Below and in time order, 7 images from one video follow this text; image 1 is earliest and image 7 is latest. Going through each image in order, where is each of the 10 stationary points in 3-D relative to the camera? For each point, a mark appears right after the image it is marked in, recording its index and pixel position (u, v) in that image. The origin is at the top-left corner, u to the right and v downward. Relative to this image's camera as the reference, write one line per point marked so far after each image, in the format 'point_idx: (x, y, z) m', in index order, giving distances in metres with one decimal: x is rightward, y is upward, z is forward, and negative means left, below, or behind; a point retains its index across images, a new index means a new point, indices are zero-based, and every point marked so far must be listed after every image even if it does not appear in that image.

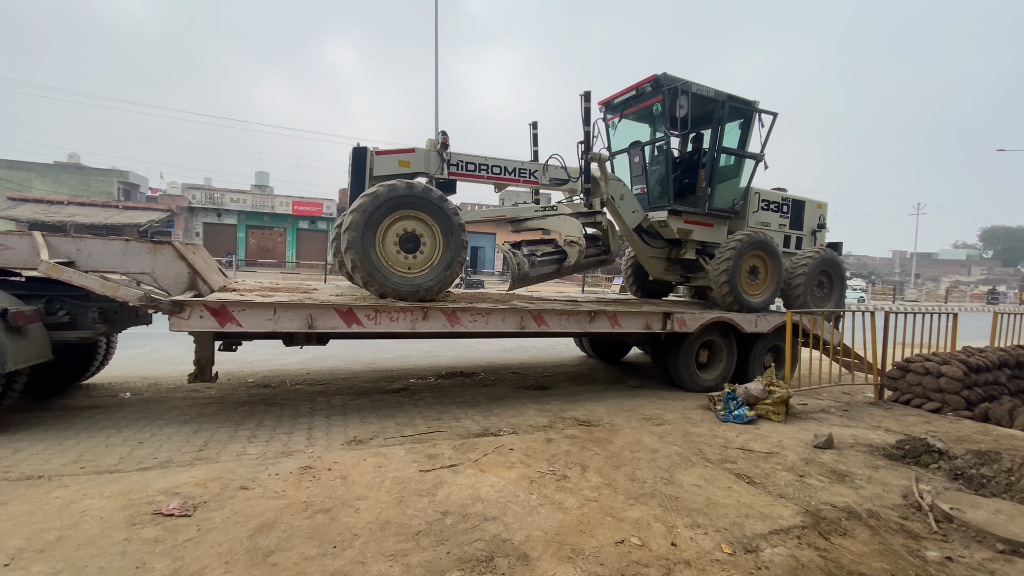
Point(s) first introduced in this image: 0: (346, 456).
0: (-1.3, -1.3, +3.8) m
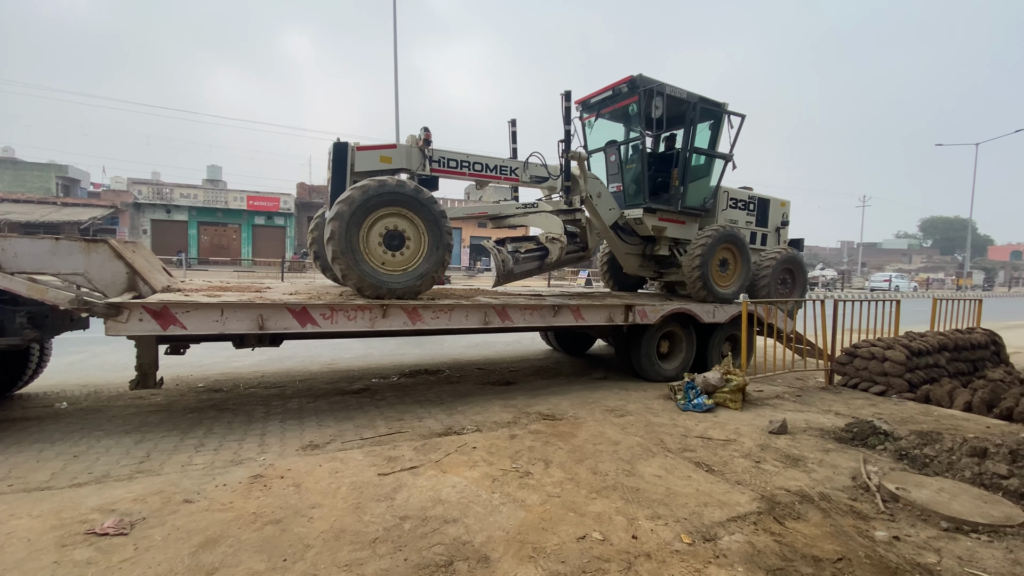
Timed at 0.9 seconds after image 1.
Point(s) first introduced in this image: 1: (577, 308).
0: (-1.6, -1.3, +3.6) m
1: (+0.8, -0.3, +6.1) m
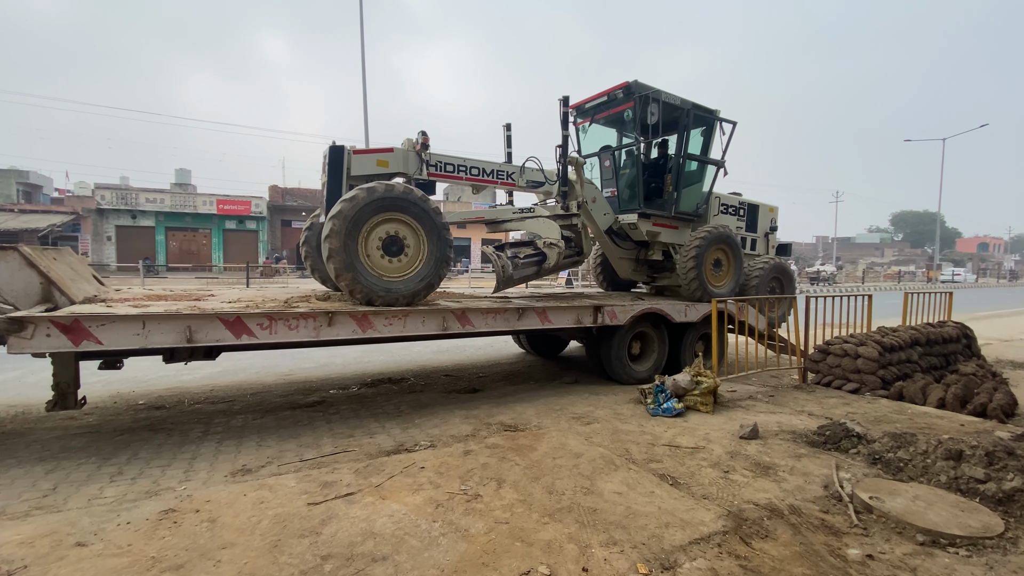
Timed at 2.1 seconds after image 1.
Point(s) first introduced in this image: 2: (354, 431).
0: (-1.9, -1.4, +3.2) m
1: (+0.4, -0.3, +5.8) m
2: (-1.6, -1.4, +4.7) m
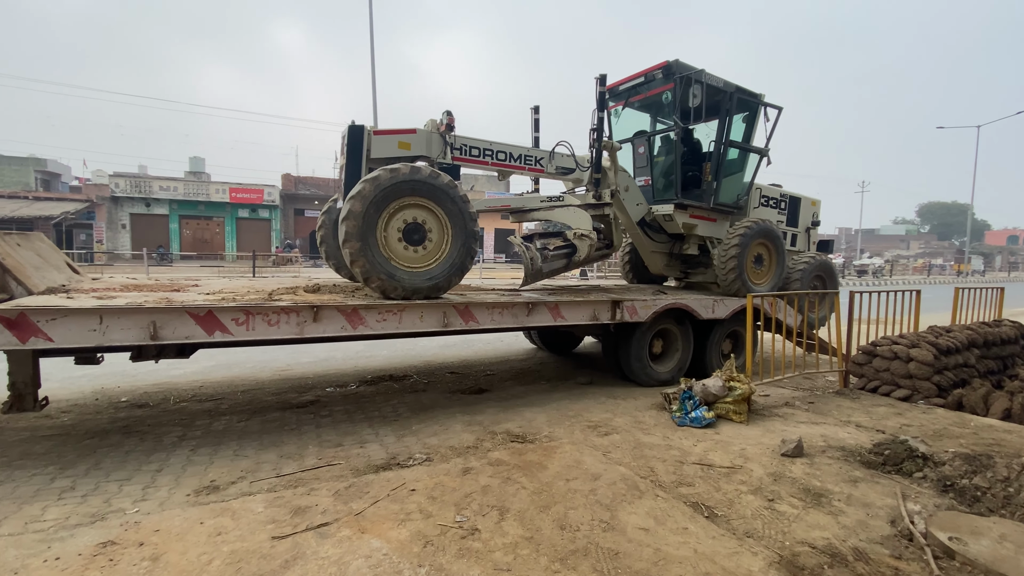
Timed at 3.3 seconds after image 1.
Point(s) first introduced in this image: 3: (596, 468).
0: (-1.9, -1.3, +2.8) m
1: (+0.5, -0.2, +5.3) m
2: (-1.5, -1.3, +4.3) m
3: (+0.6, -1.3, +3.5) m
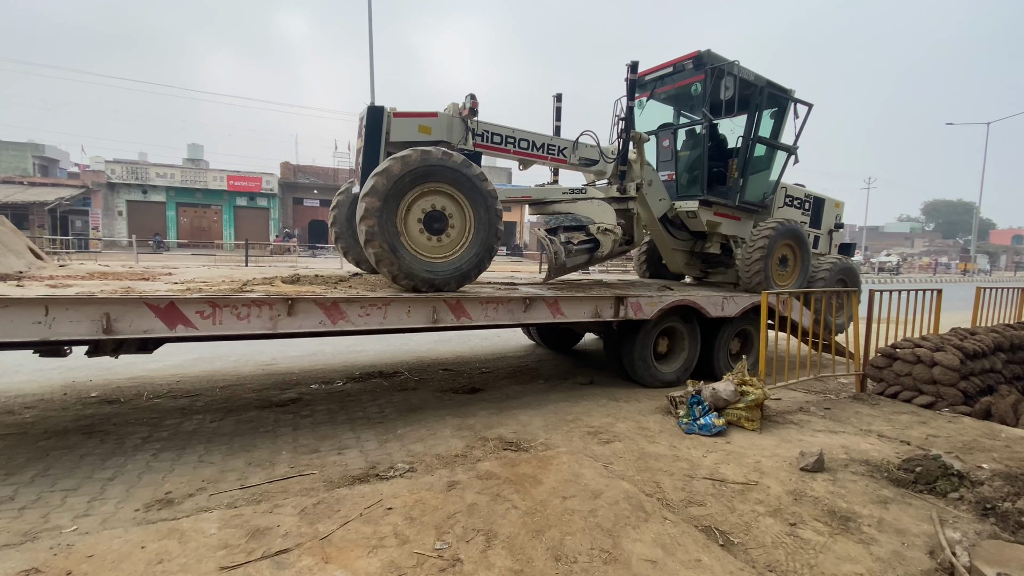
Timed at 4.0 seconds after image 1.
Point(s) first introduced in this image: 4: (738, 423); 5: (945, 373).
0: (-2.0, -1.3, +2.4) m
1: (+0.4, -0.1, +4.9) m
2: (-1.6, -1.3, +3.9) m
3: (+0.6, -1.3, +3.2) m
4: (+2.1, -1.2, +4.4) m
5: (+4.6, -0.9, +5.1) m
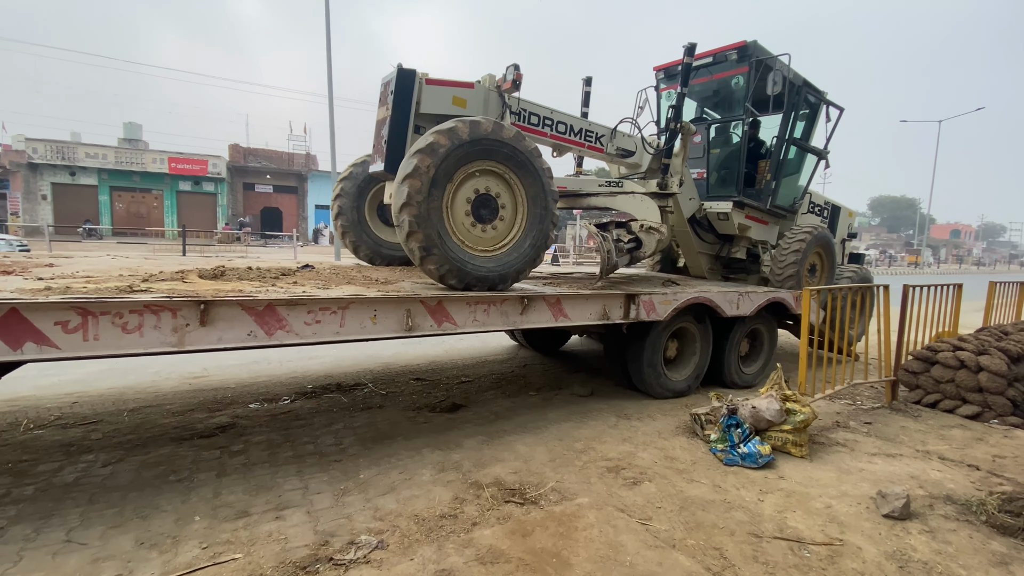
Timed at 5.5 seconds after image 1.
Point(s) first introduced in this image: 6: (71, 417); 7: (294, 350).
0: (-1.8, -1.3, +1.3) m
1: (+0.4, -0.1, +4.0) m
2: (-1.5, -1.2, +2.9) m
3: (+0.6, -1.3, +2.3) m
4: (+2.0, -1.2, +3.6) m
5: (+4.5, -0.9, +4.5) m
6: (-3.8, -1.1, +4.2) m
7: (-3.0, -0.8, +6.5) m
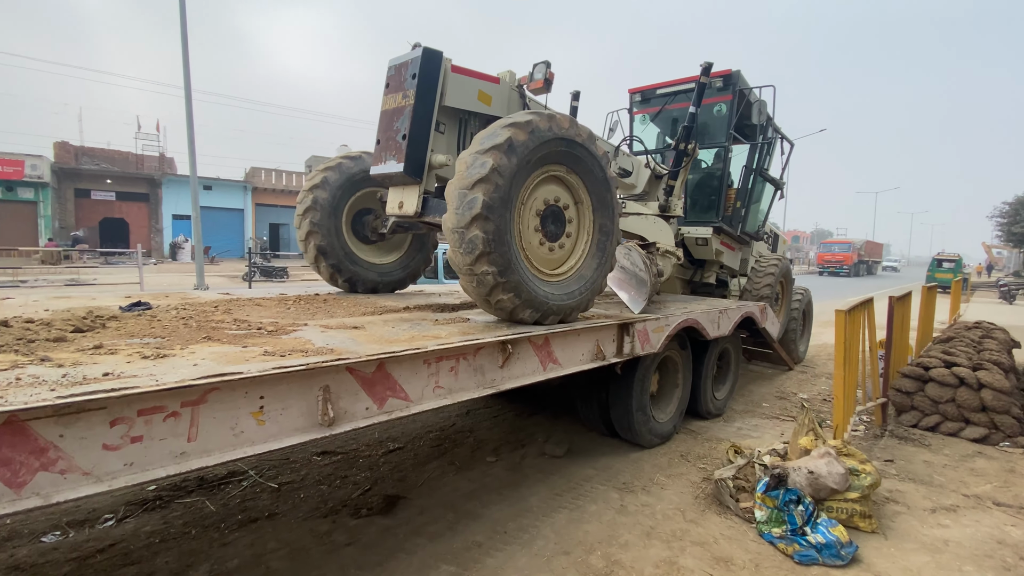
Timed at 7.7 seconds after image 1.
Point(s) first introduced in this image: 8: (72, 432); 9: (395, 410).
0: (-1.4, -1.5, -0.3) m
1: (+0.2, -0.3, +2.8) m
2: (-1.4, -1.5, +1.2) m
3: (+0.9, -1.4, +1.1) m
4: (+1.9, -1.4, +2.7) m
5: (+4.2, -0.9, +4.2) m
6: (-3.9, -1.5, +2.1) m
7: (-3.6, -1.2, +4.5) m
8: (-1.2, -0.4, +1.4) m
9: (-0.5, -0.5, +2.1) m
